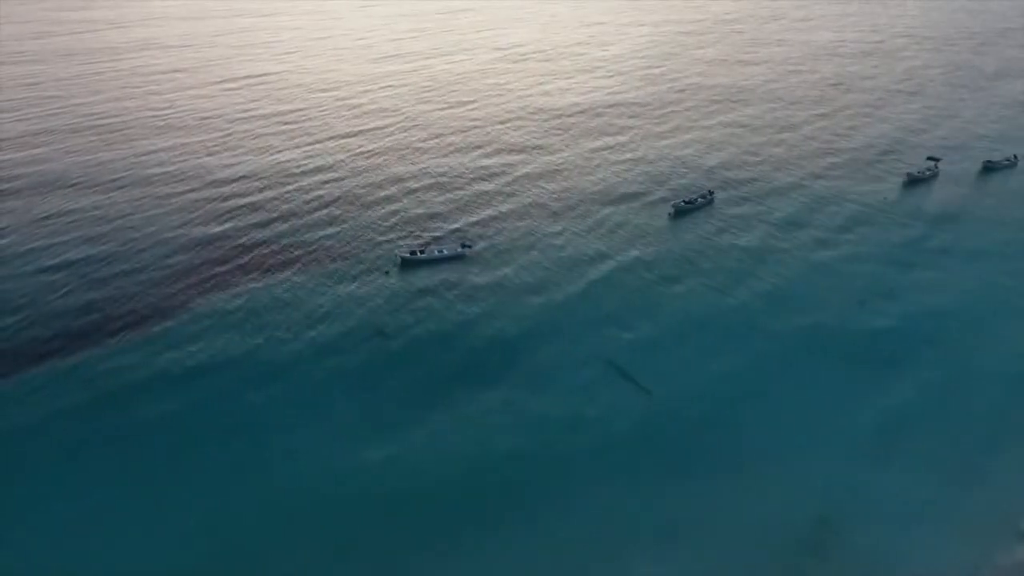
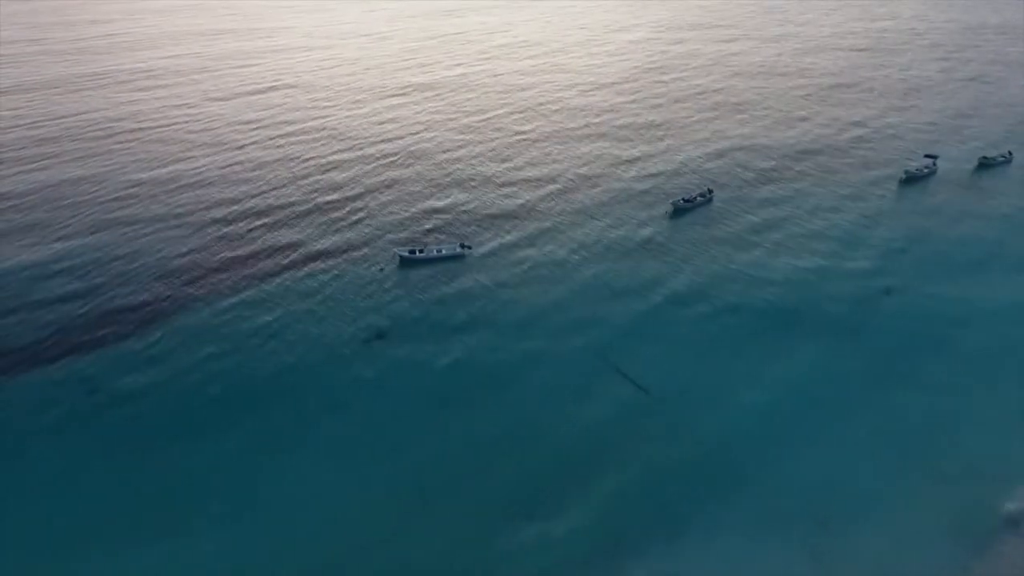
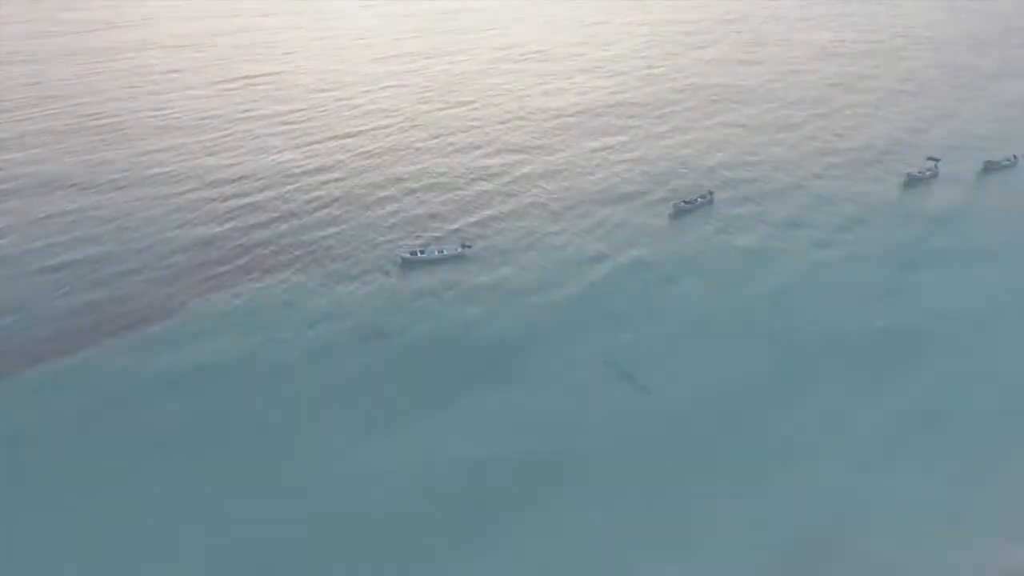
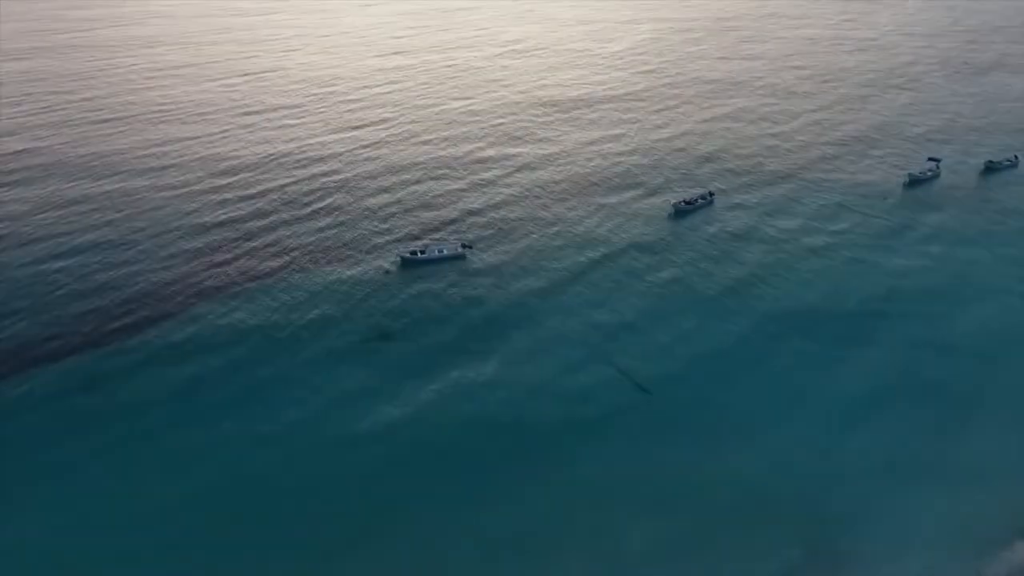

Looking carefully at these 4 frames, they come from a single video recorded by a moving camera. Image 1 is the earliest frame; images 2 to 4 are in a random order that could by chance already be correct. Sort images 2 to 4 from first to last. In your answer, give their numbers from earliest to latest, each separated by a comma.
2, 4, 3
